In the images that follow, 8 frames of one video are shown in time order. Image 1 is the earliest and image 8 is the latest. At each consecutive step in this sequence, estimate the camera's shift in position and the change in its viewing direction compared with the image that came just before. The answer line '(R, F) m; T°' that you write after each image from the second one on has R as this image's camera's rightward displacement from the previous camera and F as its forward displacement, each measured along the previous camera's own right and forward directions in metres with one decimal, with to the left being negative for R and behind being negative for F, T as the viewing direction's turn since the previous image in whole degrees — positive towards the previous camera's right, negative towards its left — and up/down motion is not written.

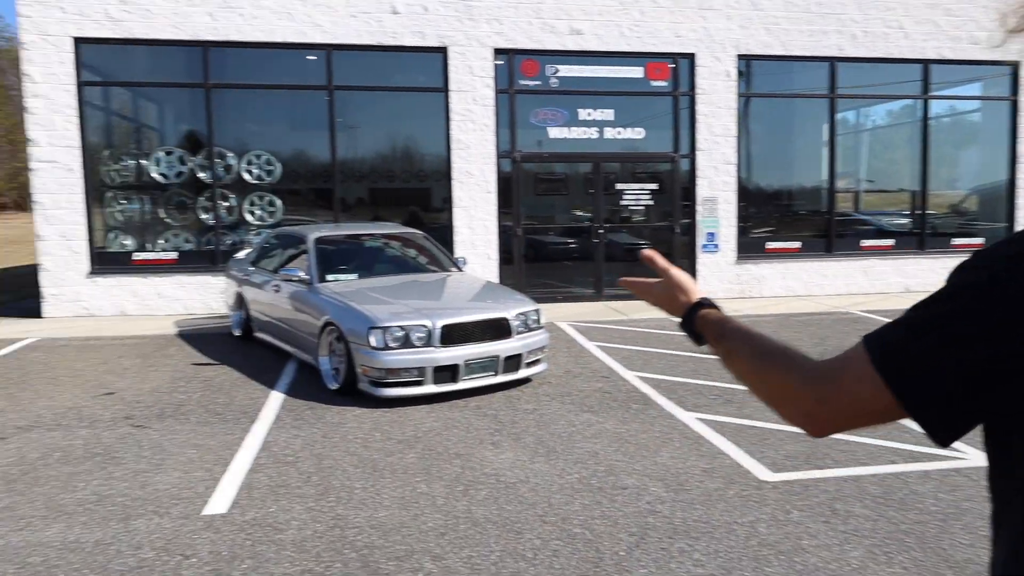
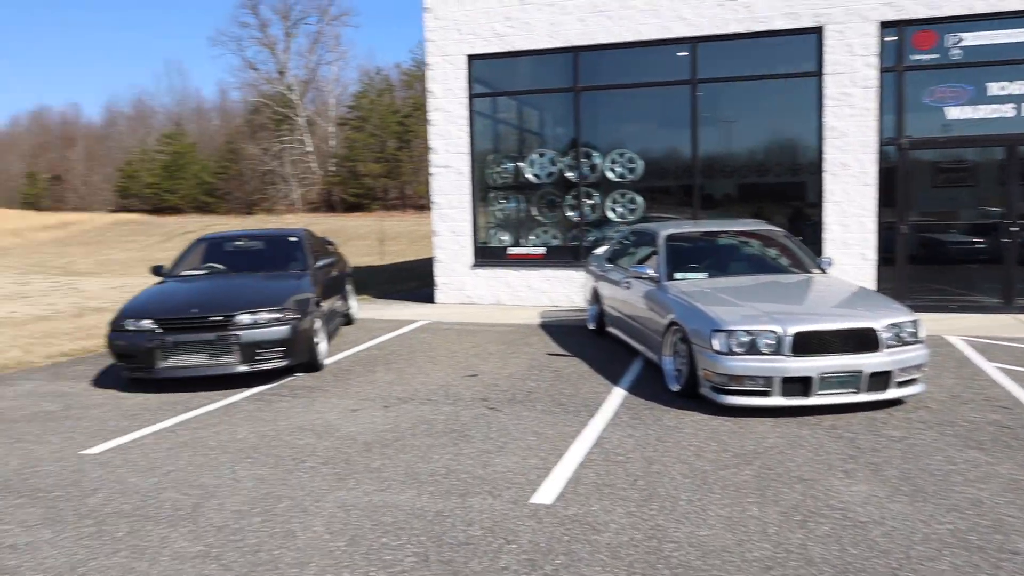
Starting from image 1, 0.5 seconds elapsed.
(+0.2, +0.3) m; -27°
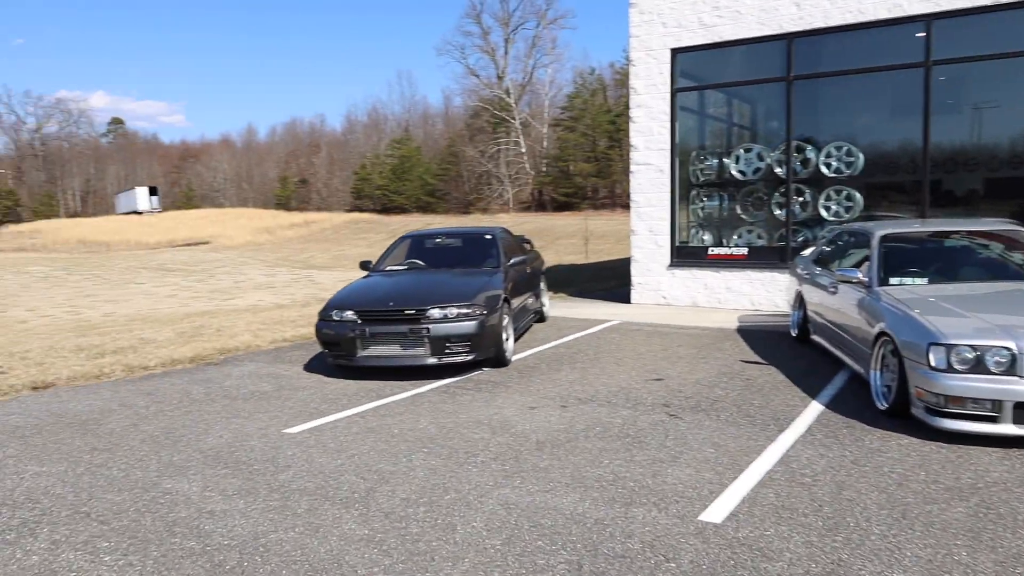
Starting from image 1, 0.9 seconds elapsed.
(+0.2, +0.2) m; -15°
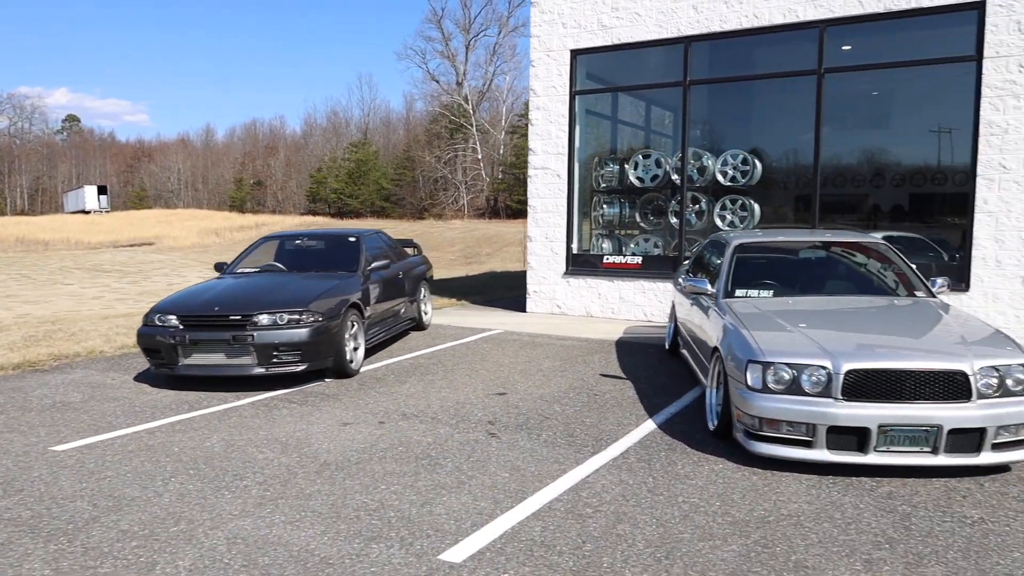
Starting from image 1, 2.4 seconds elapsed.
(+1.2, +0.5) m; +2°
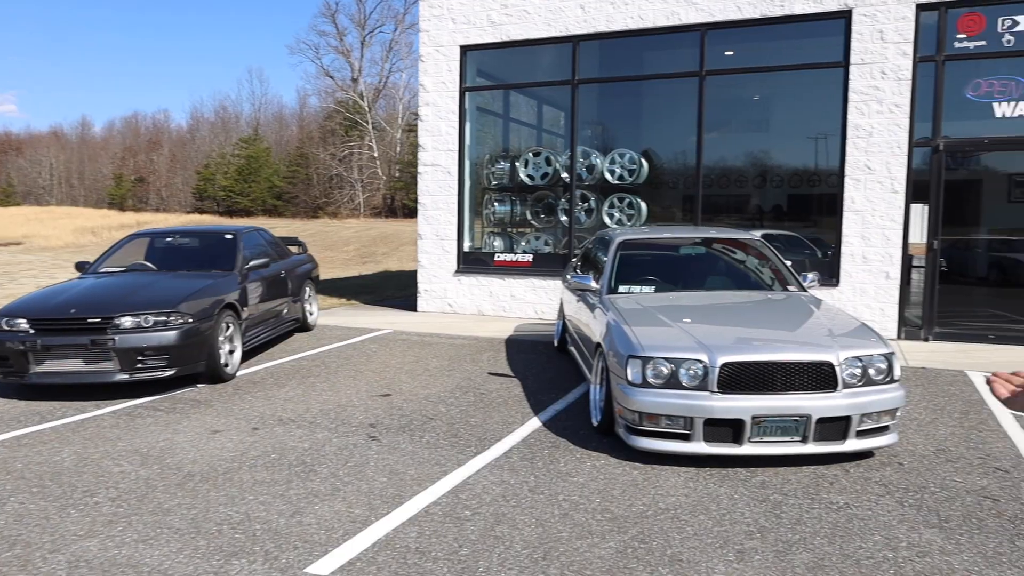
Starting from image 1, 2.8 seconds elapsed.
(+0.1, +0.1) m; +7°
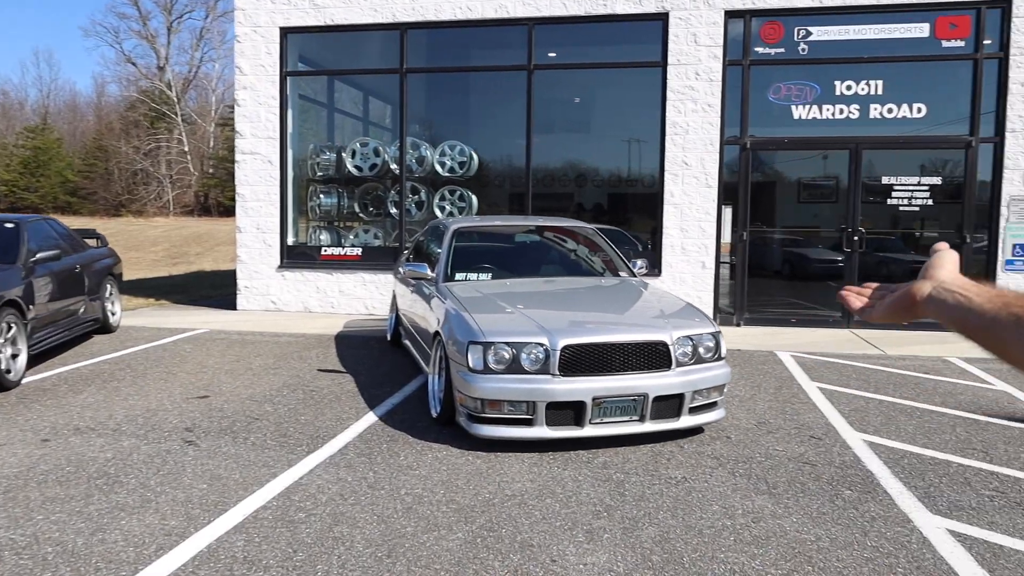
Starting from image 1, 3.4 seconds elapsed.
(-0.1, +0.2) m; +13°
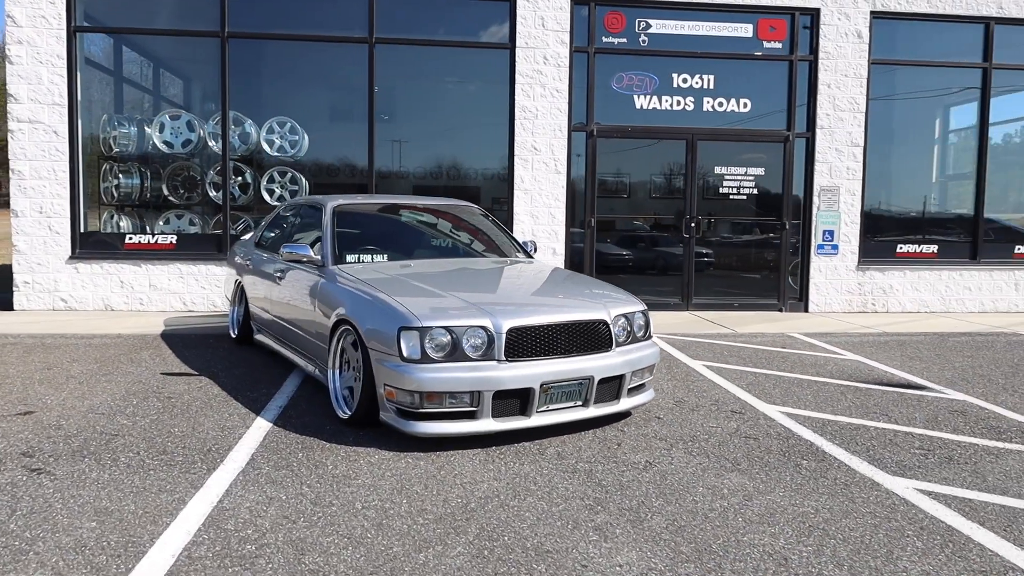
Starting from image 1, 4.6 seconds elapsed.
(-0.9, +0.6) m; +17°
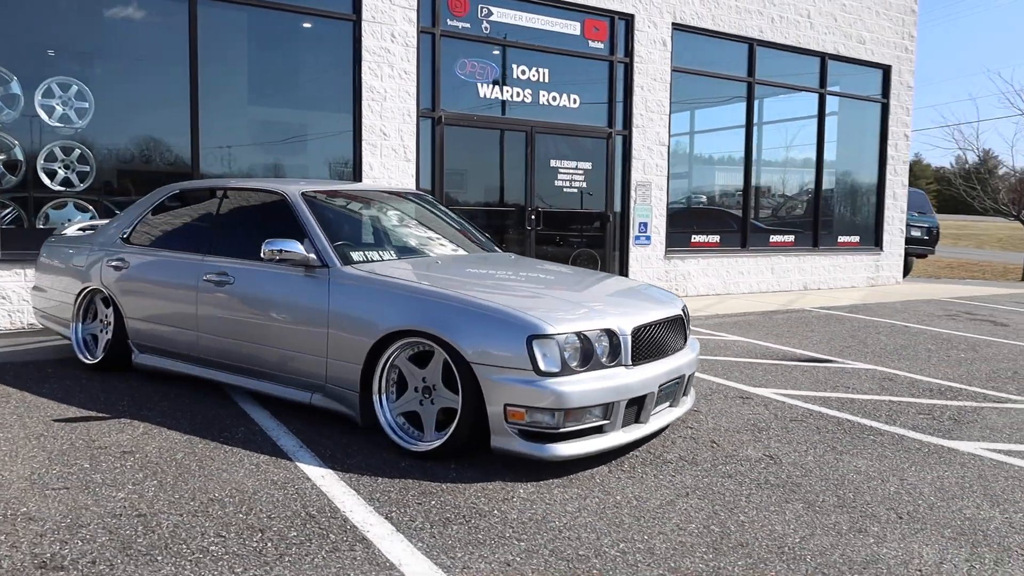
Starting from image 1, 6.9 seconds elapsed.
(-2.2, +1.0) m; +25°
